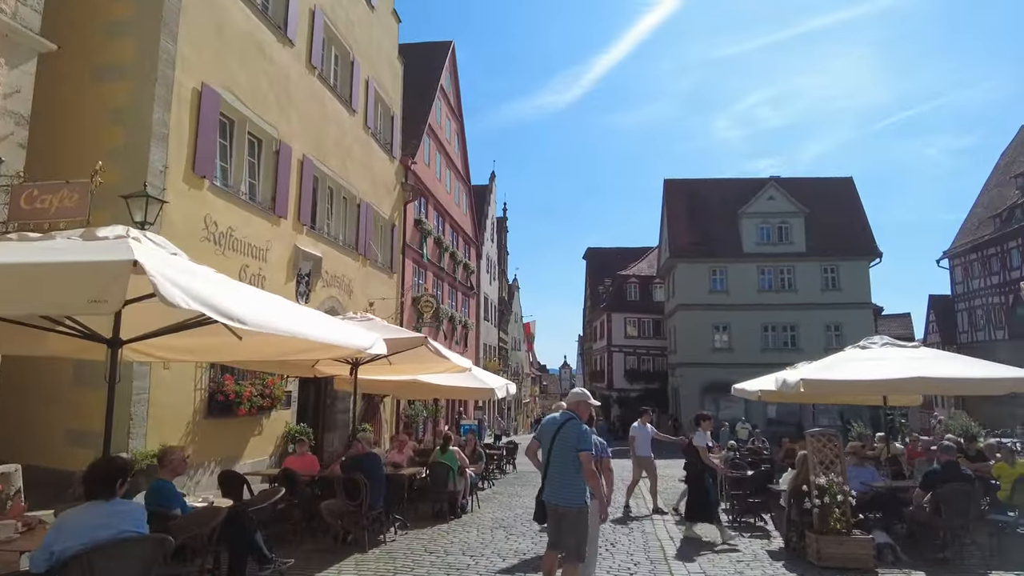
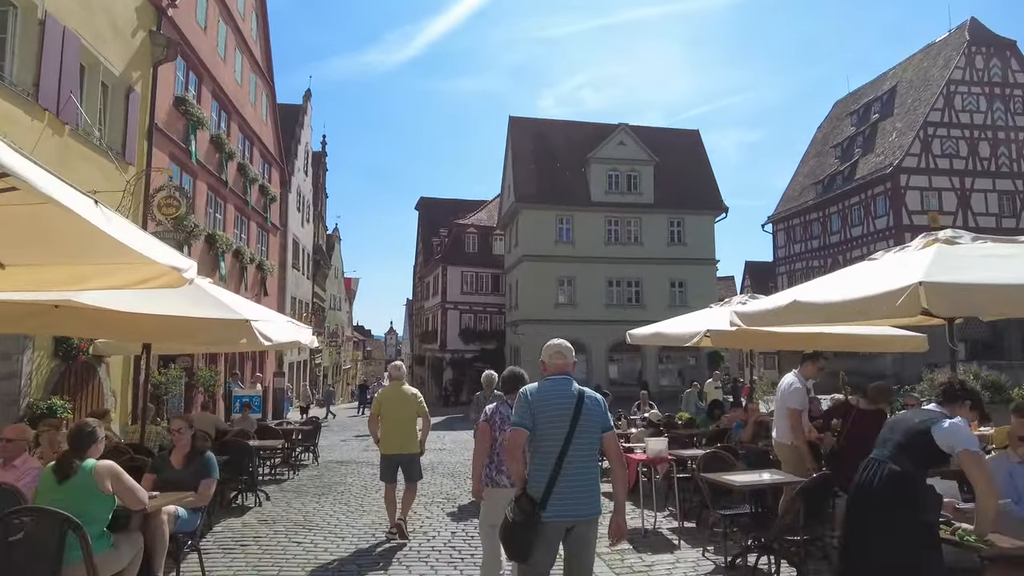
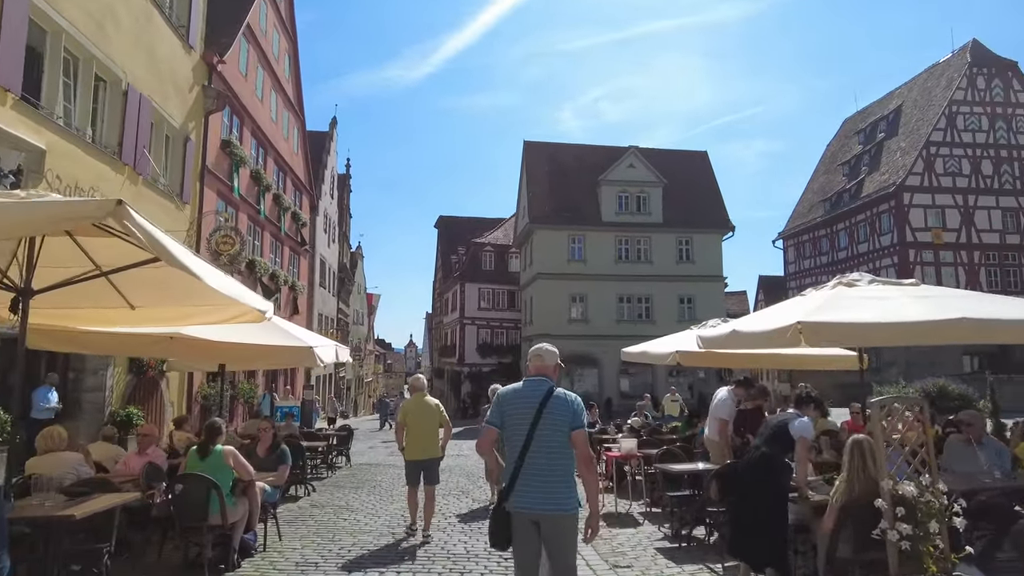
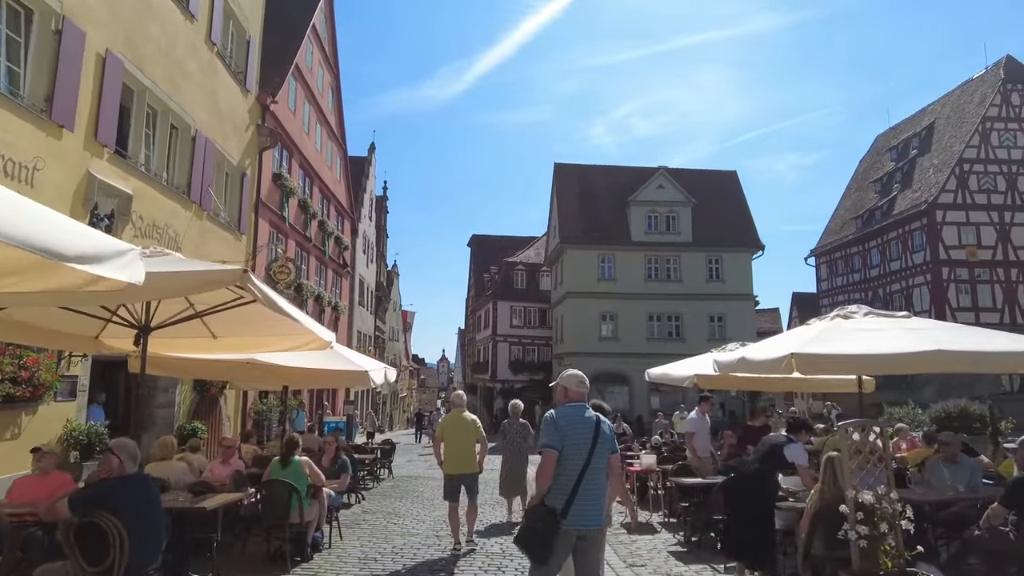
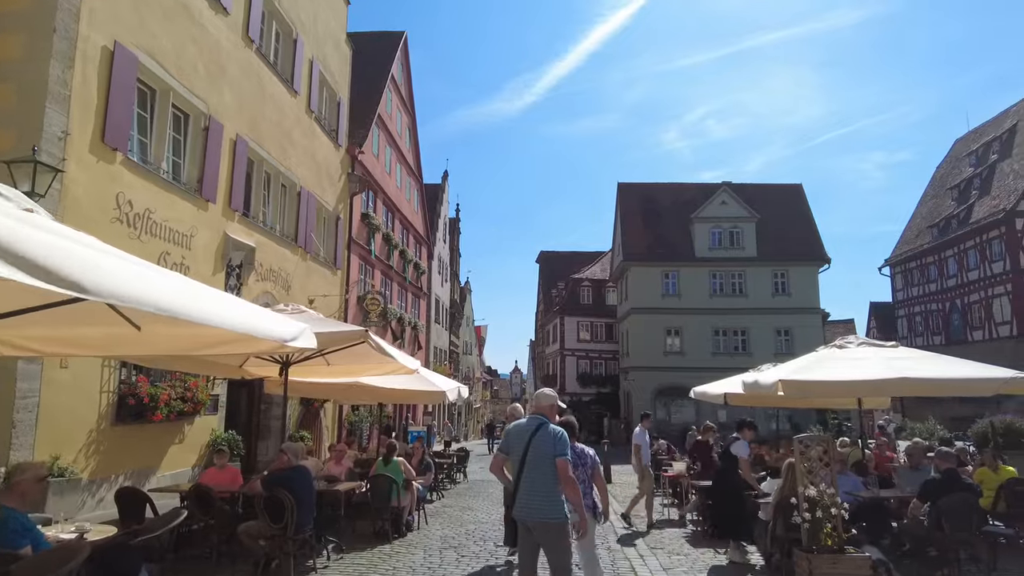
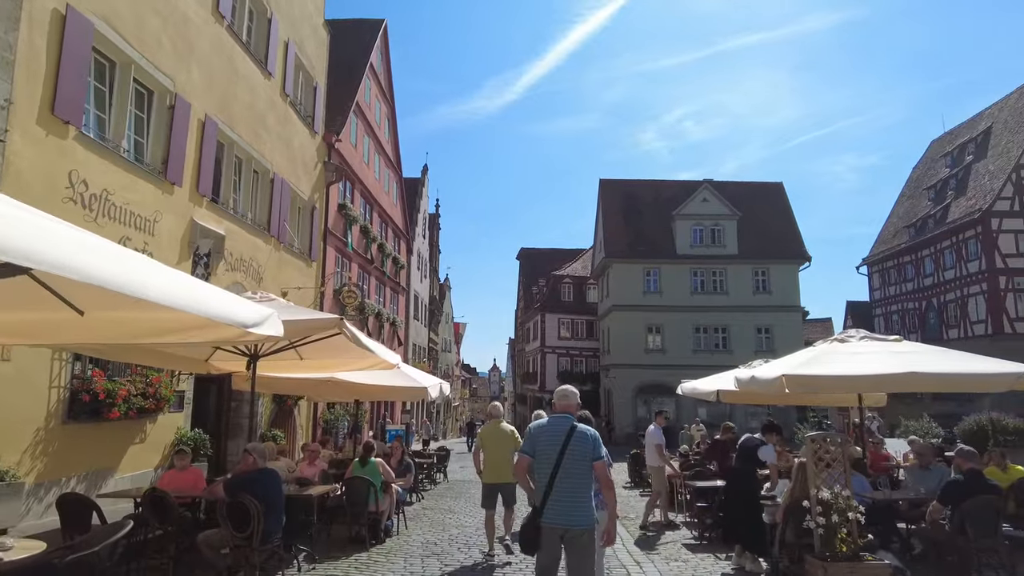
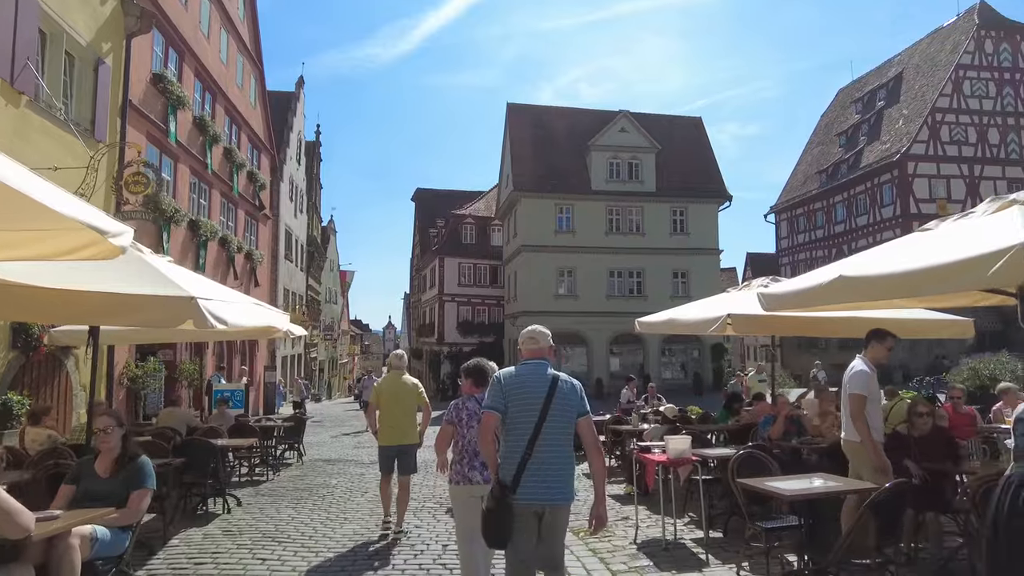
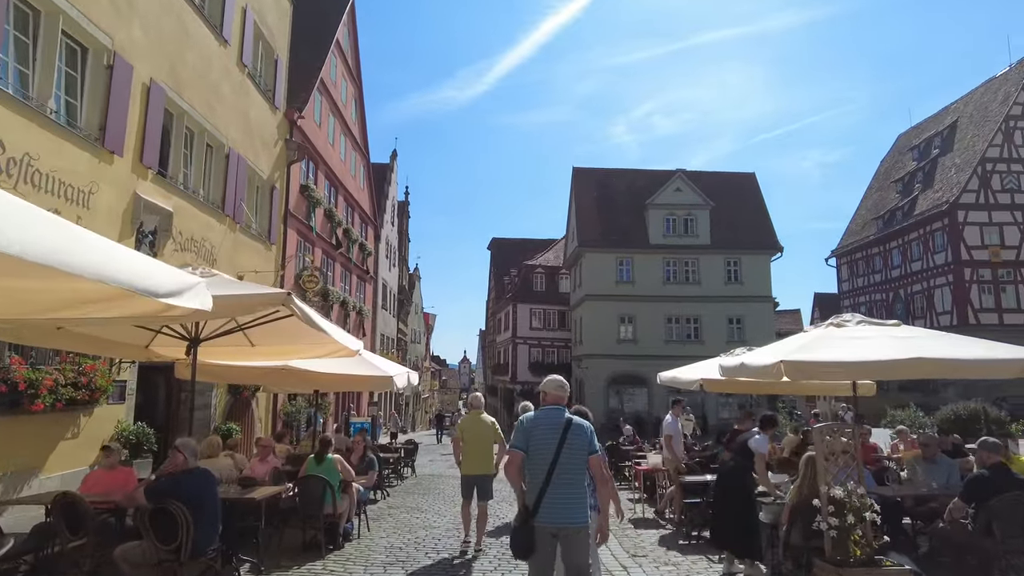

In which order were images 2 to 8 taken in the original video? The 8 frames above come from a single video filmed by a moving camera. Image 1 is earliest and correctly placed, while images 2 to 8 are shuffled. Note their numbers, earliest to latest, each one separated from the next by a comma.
5, 6, 8, 4, 3, 2, 7
